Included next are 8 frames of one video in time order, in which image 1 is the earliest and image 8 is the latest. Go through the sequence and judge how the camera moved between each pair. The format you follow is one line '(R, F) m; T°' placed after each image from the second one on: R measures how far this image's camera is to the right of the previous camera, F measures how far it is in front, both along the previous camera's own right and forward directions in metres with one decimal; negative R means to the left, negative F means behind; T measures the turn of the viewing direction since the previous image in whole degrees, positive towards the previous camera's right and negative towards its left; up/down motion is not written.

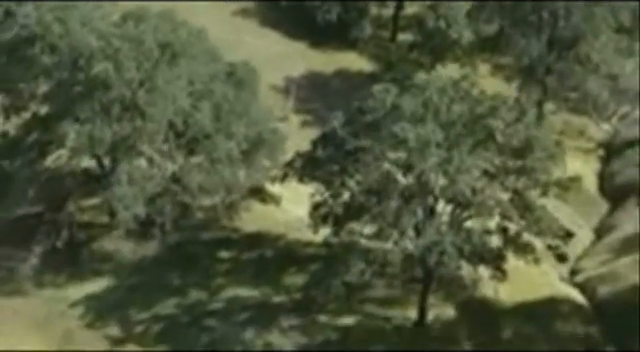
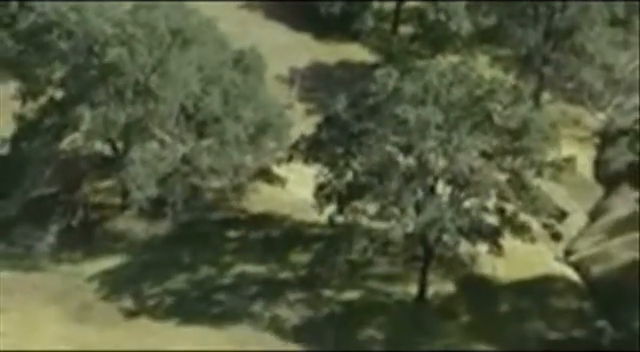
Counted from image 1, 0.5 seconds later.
(+2.4, -2.4) m; -3°
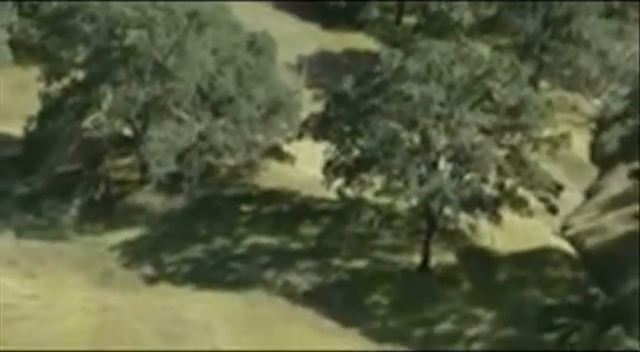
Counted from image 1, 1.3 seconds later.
(-0.1, -2.9) m; 0°
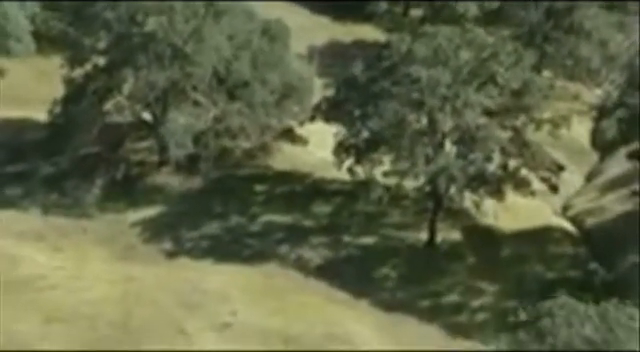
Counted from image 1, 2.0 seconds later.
(-0.1, -2.5) m; 0°
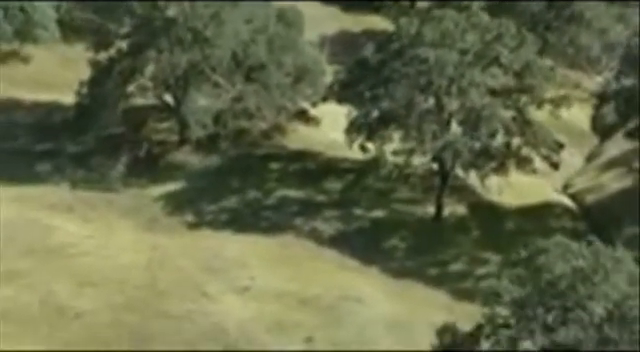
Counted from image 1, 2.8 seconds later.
(-0.2, -3.0) m; 0°
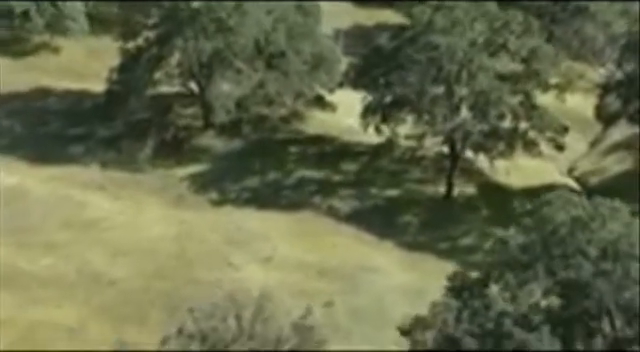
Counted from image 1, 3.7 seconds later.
(-0.3, -3.2) m; 0°
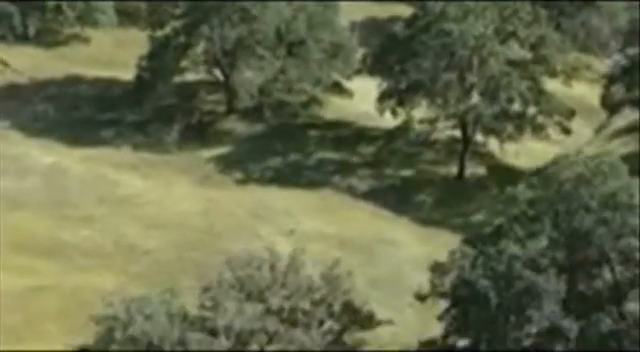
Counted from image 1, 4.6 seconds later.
(-0.4, -3.3) m; 0°
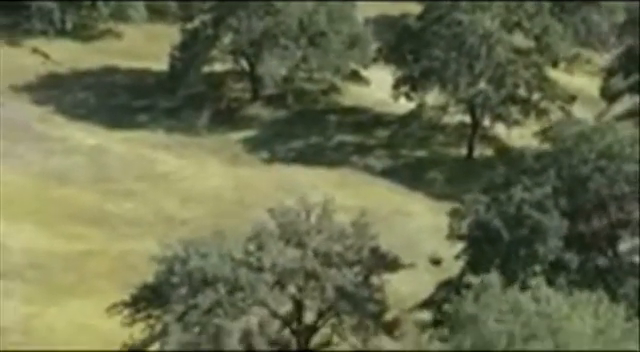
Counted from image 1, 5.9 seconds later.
(-0.7, -5.0) m; 0°
